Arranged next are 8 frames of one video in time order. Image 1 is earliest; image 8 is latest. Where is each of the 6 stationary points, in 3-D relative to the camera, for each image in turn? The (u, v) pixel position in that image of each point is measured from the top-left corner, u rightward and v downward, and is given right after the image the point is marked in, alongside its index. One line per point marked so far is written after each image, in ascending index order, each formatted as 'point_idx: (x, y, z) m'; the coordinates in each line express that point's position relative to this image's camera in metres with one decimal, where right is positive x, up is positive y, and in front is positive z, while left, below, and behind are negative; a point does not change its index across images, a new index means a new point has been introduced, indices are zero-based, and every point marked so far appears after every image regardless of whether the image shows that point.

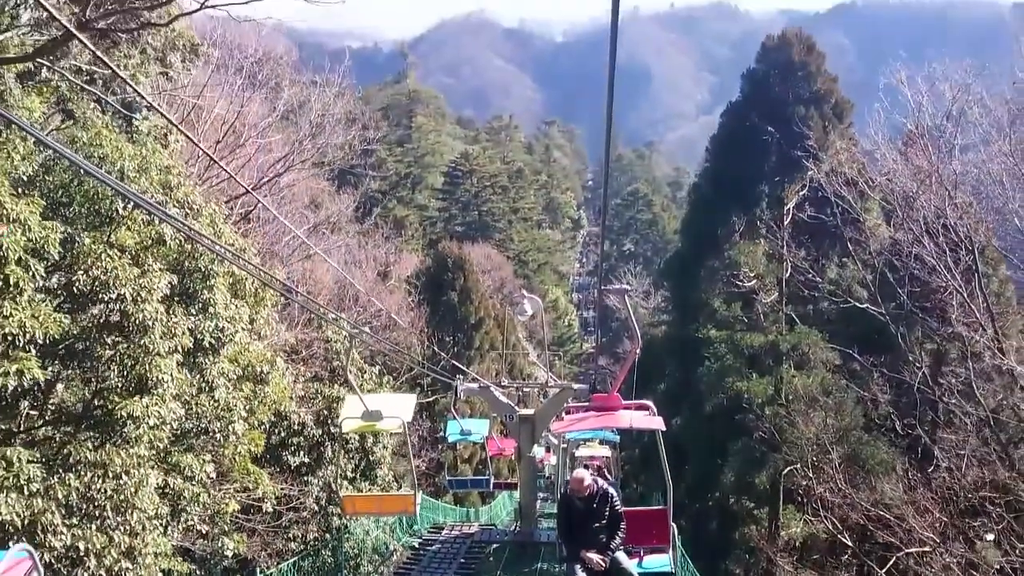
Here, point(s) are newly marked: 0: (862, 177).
0: (+3.5, +1.1, +9.3) m
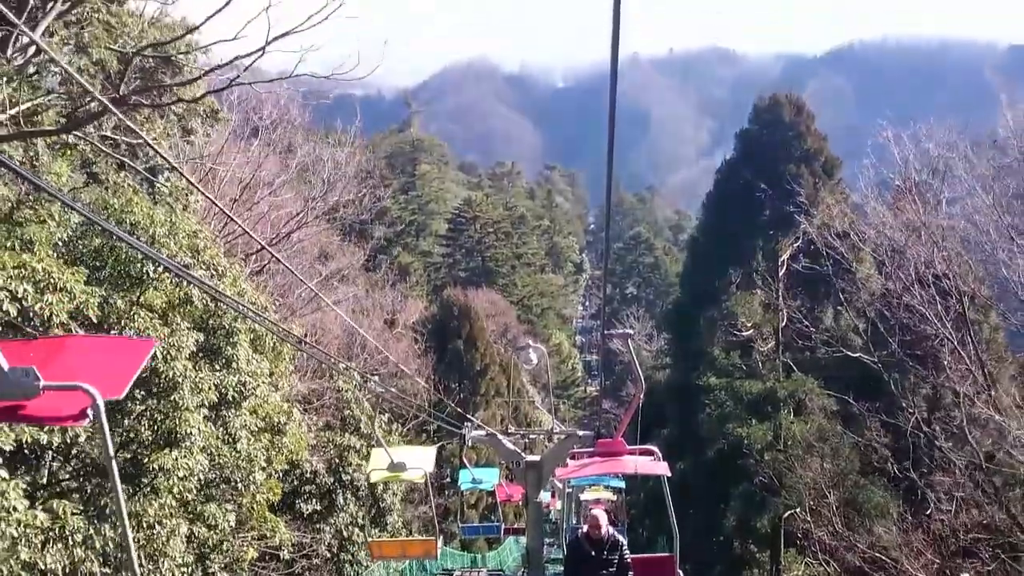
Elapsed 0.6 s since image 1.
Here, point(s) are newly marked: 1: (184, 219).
0: (+3.5, +0.6, +9.7) m
1: (-2.5, +0.5, +7.2) m
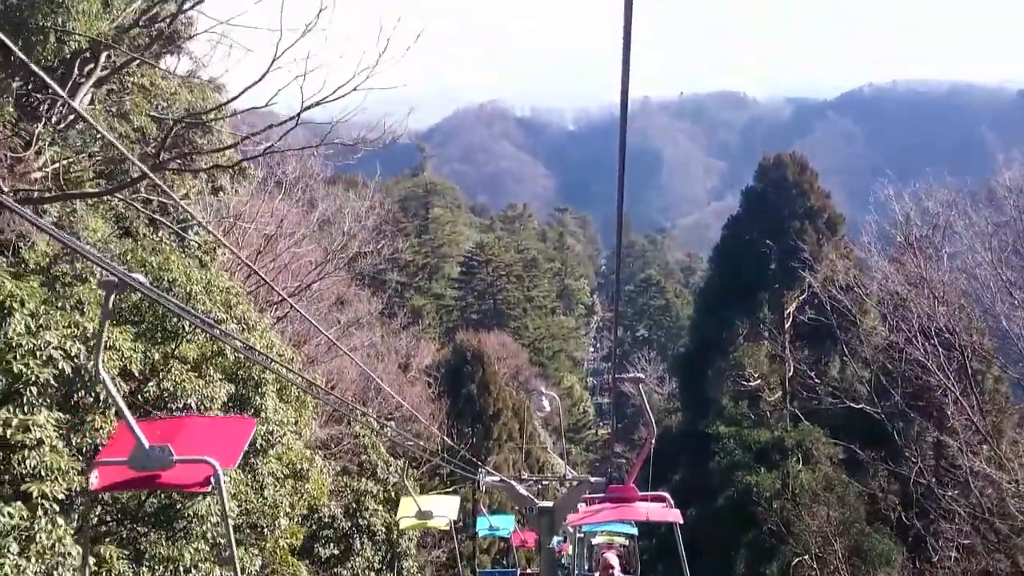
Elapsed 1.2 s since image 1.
0: (+3.7, 0.0, +10.0) m
1: (-2.4, +0.1, +7.6) m
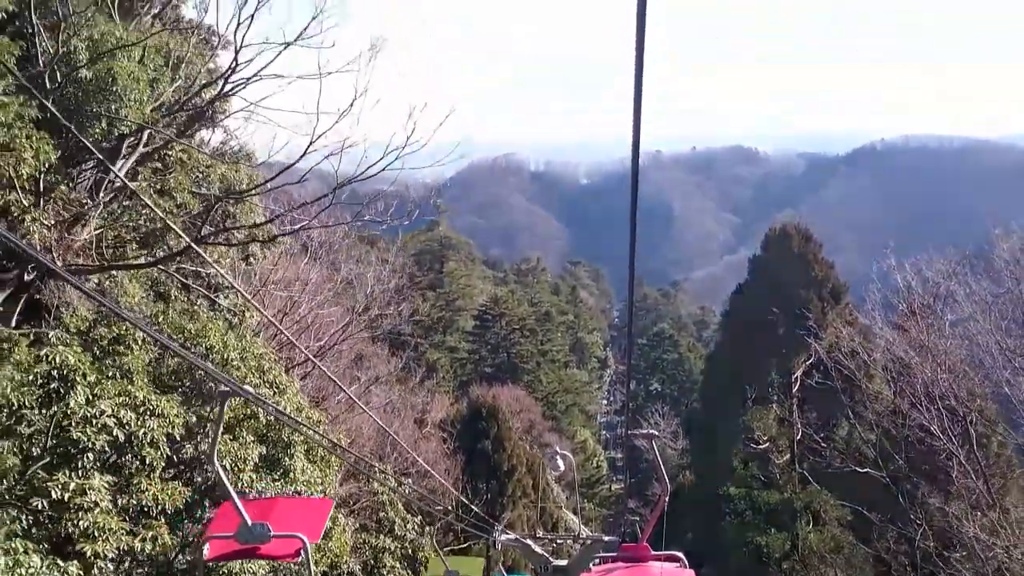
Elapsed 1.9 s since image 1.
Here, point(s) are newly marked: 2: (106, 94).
0: (+3.8, -0.7, +10.3) m
1: (-2.2, -0.5, +8.0) m
2: (-2.9, +1.4, +6.7) m
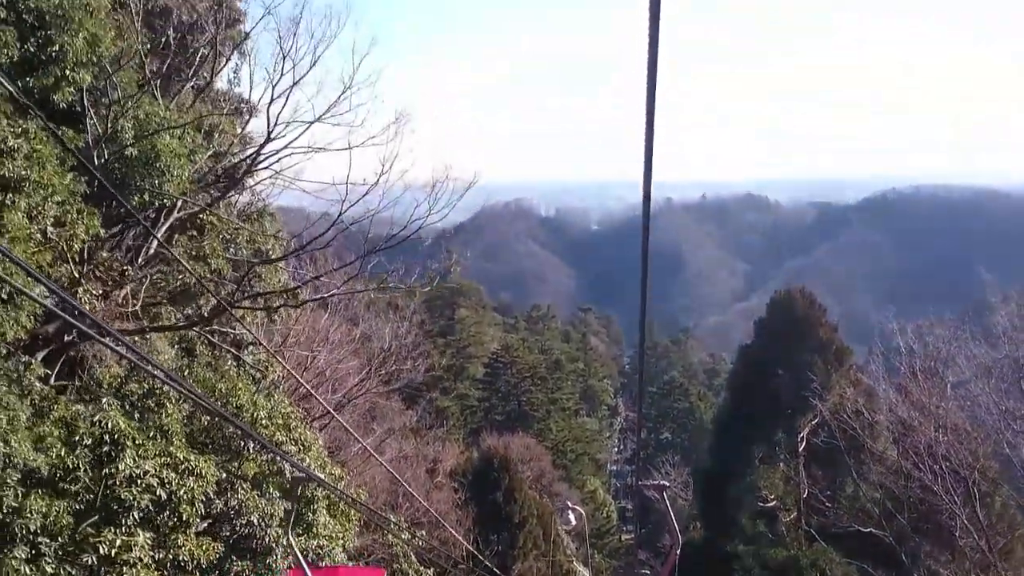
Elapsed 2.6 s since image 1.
0: (+4.0, -1.4, +10.5) m
1: (-2.1, -1.0, +8.4) m
2: (-2.8, +0.9, +7.2) m
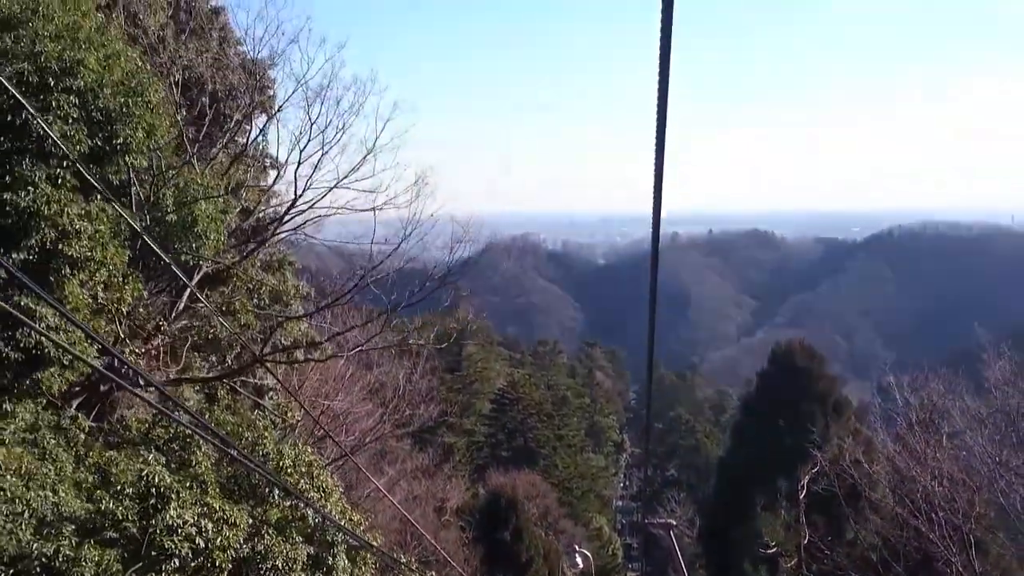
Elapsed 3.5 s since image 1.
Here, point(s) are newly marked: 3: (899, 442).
0: (+4.1, -2.0, +10.9) m
1: (-2.0, -1.5, +8.8) m
2: (-2.7, +0.4, +7.7) m
3: (+4.3, -1.7, +10.5) m
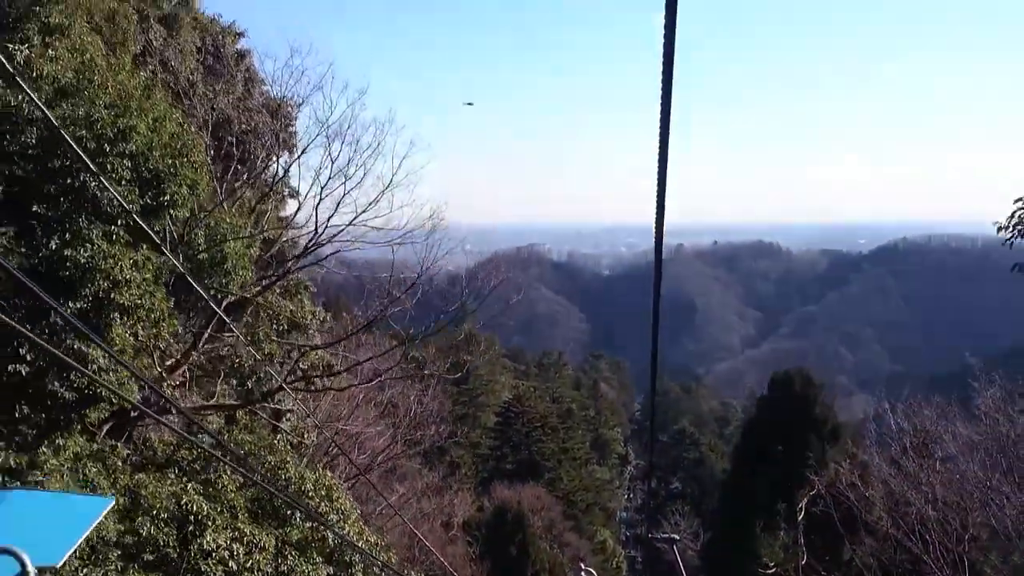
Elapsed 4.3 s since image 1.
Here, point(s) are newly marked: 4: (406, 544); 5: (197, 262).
0: (+4.2, -2.3, +11.3) m
1: (-1.9, -1.8, +9.2) m
2: (-2.6, +0.2, +8.1) m
3: (+4.4, -2.0, +10.8) m
4: (-1.8, -4.5, +16.1) m
5: (-2.7, +0.2, +8.0) m
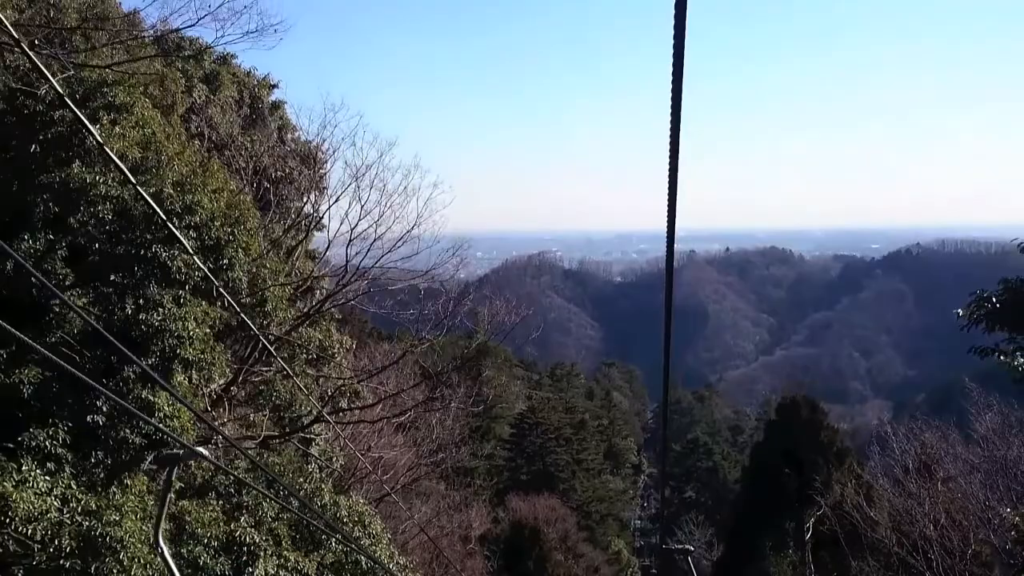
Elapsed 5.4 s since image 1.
0: (+4.5, -2.7, +11.7) m
1: (-1.7, -2.2, +9.7) m
2: (-2.4, -0.2, +8.7) m
3: (+4.7, -2.4, +11.3) m
4: (-1.5, -4.9, +16.7) m
5: (-2.5, -0.2, +8.6) m
